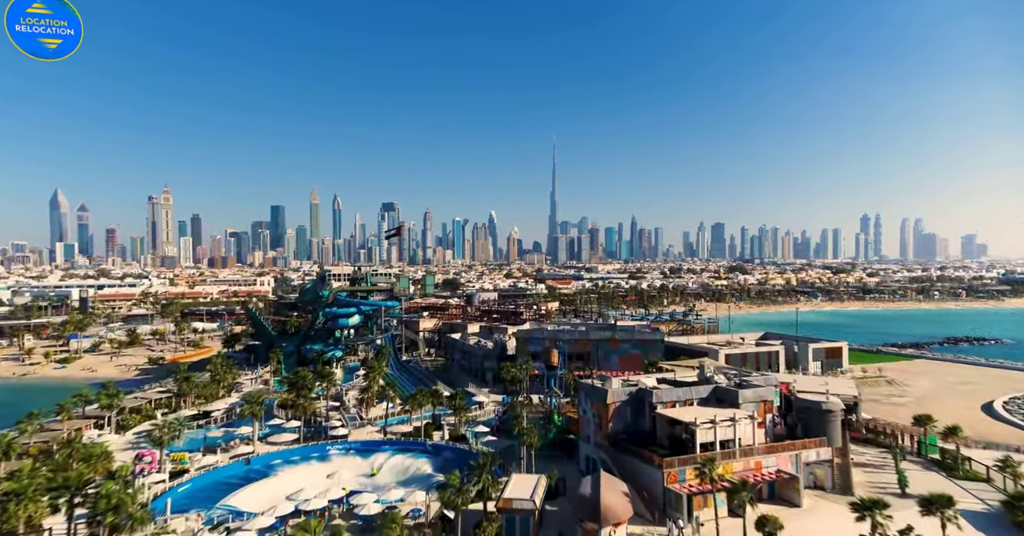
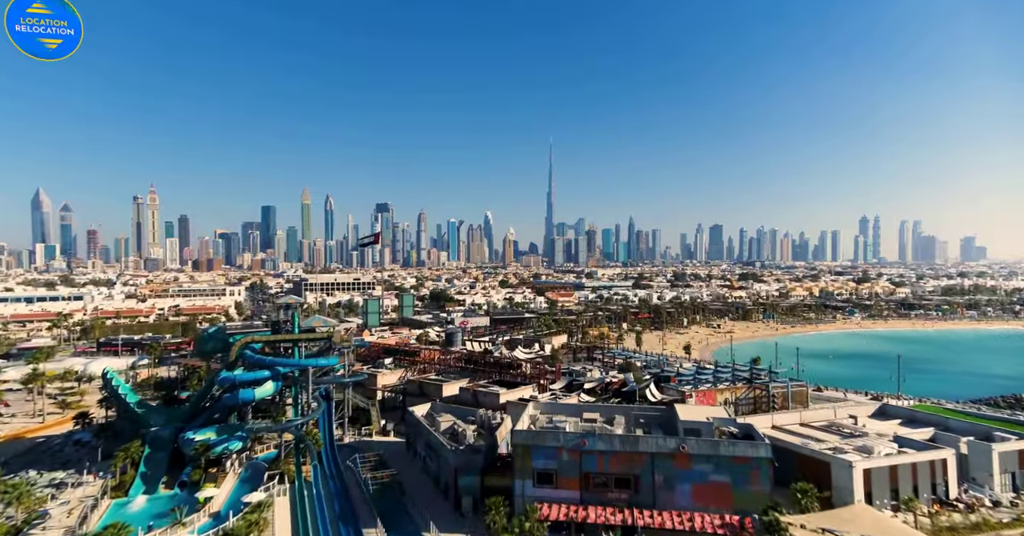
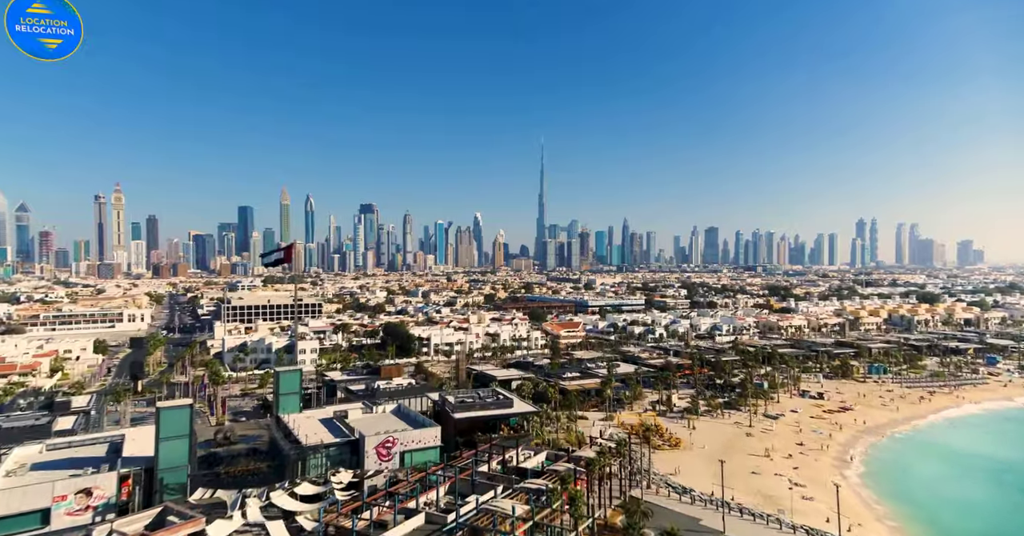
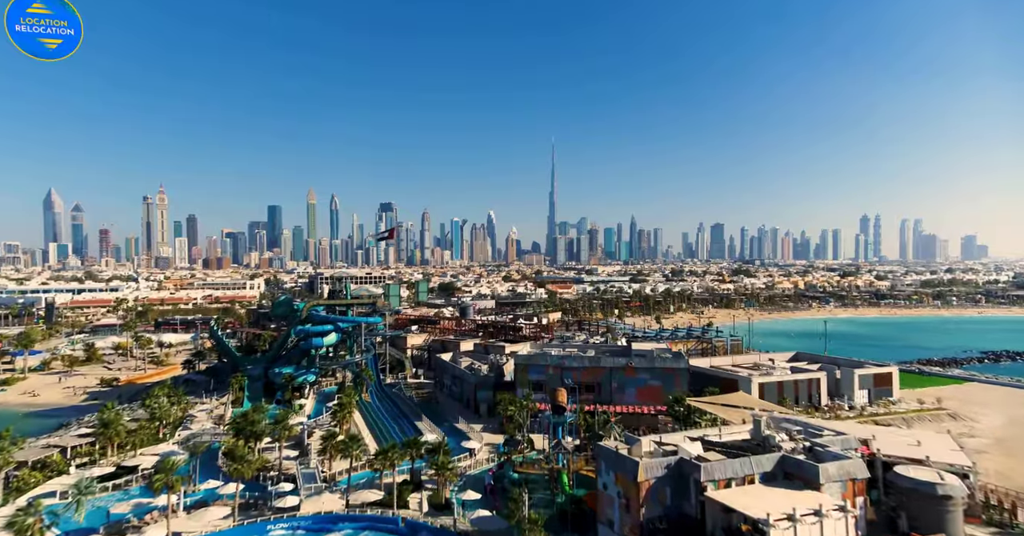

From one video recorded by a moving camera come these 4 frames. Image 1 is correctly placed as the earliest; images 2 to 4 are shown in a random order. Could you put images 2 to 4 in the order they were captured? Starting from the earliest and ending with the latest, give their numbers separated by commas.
4, 2, 3
